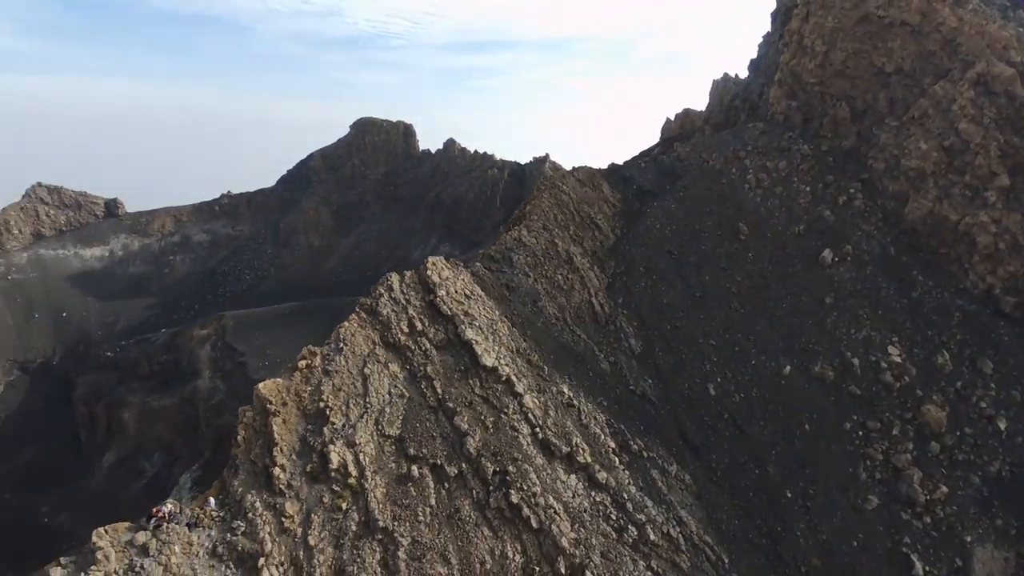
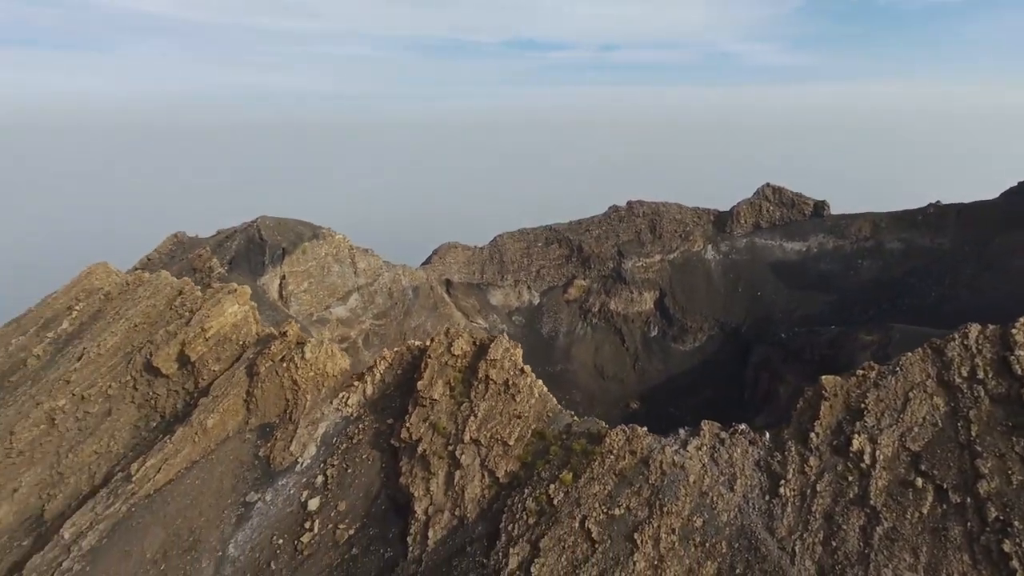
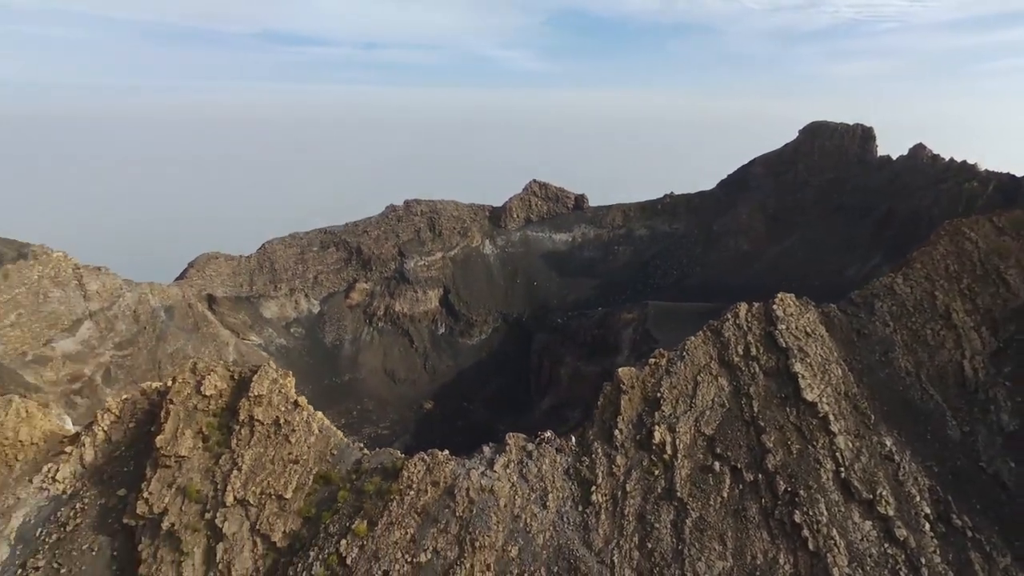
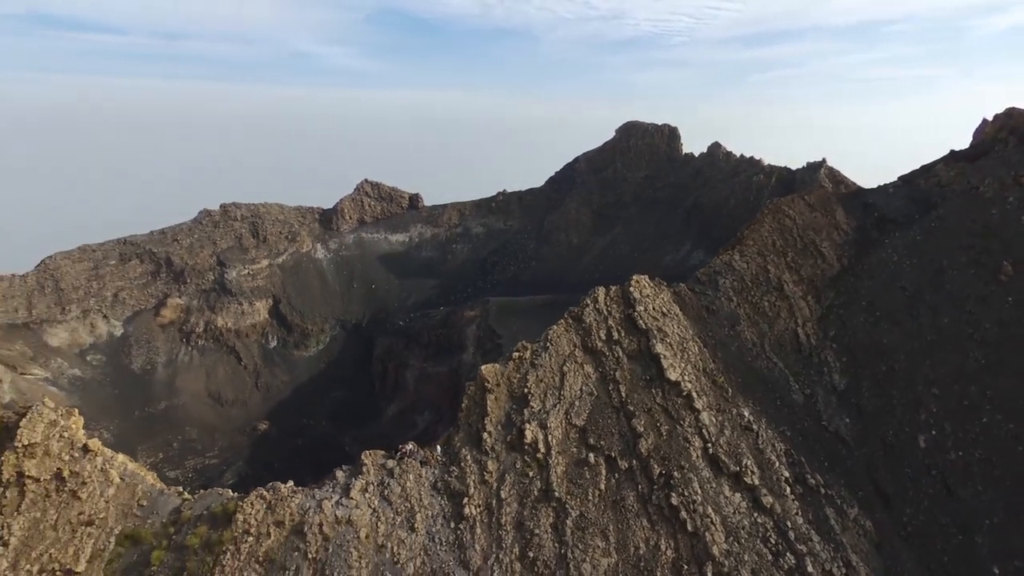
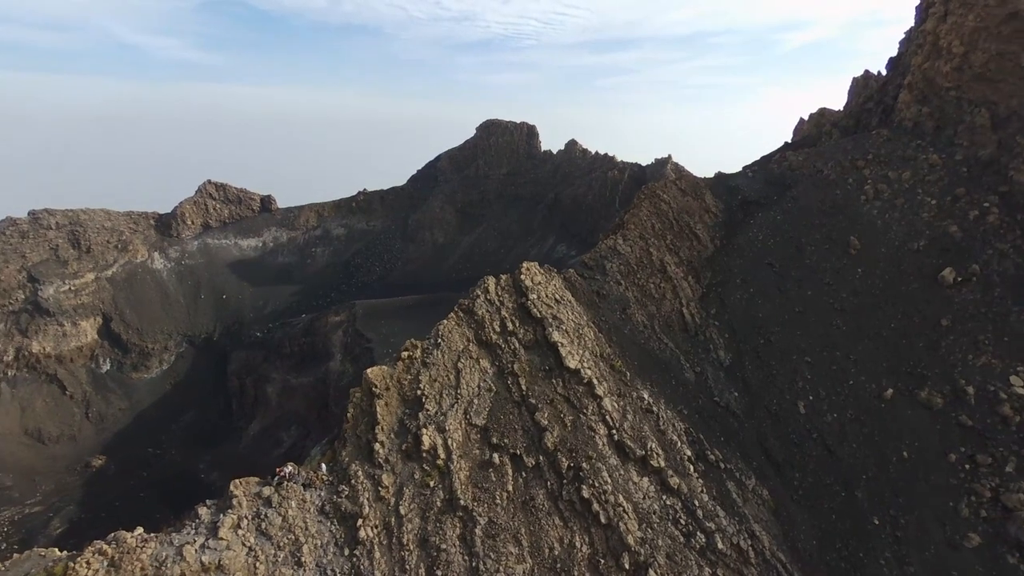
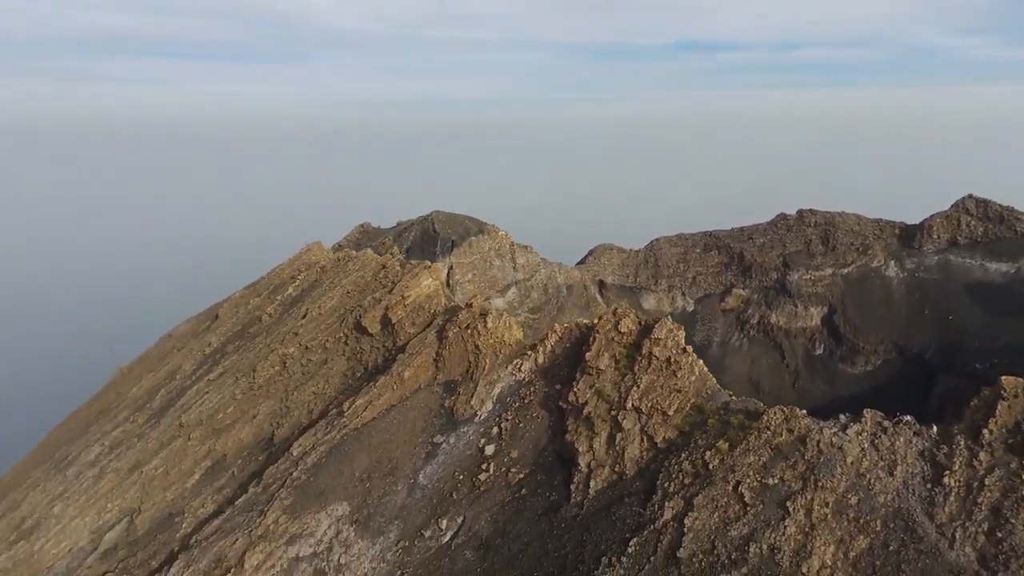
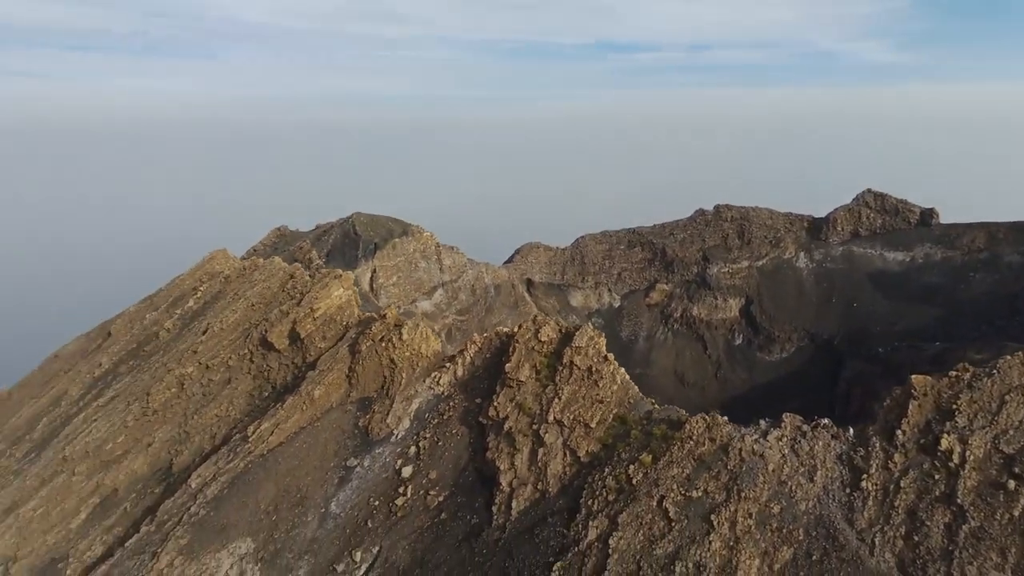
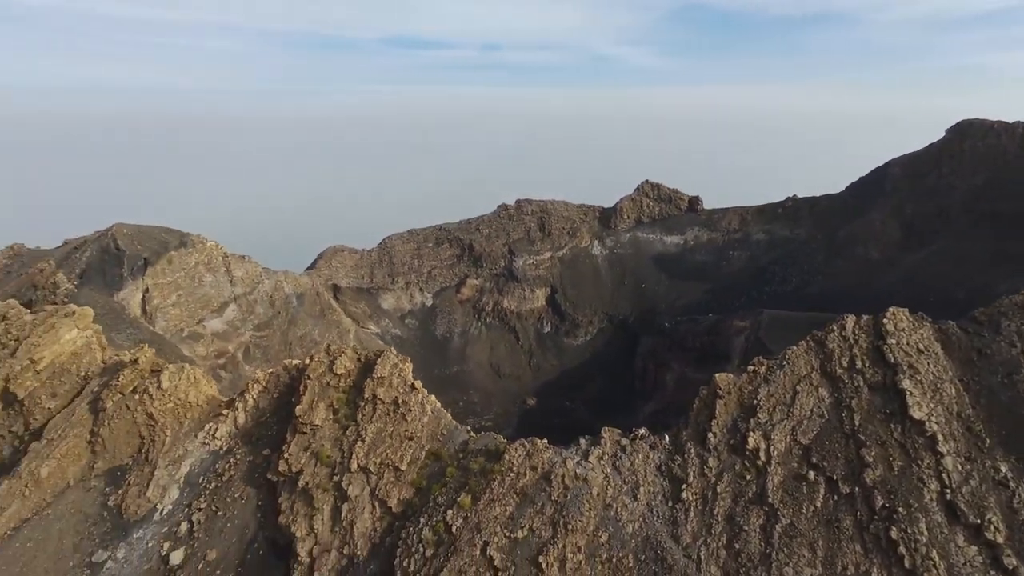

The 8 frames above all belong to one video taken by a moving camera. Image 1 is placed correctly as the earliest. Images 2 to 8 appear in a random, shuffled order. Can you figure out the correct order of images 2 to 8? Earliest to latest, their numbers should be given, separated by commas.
5, 4, 3, 8, 2, 7, 6
